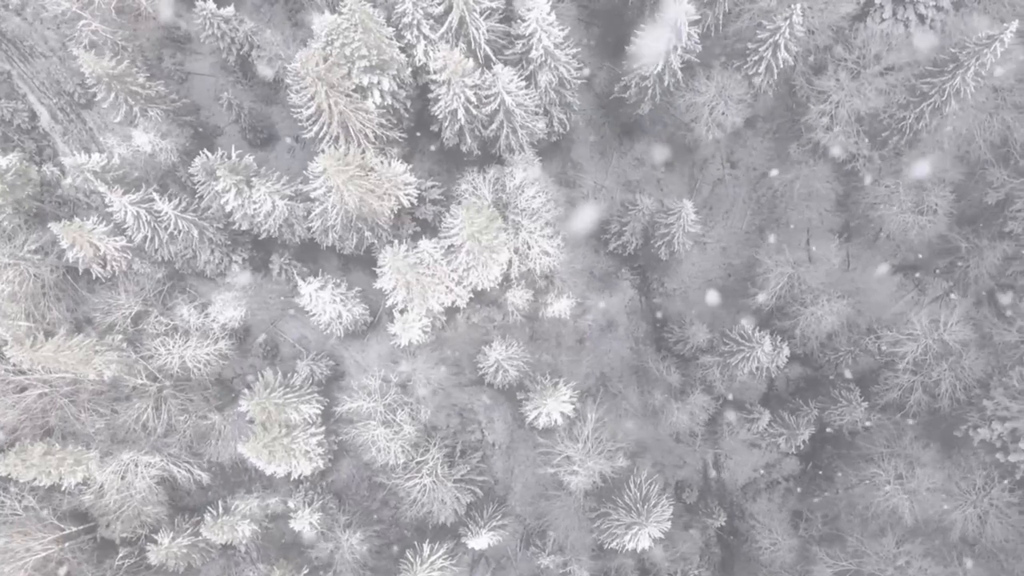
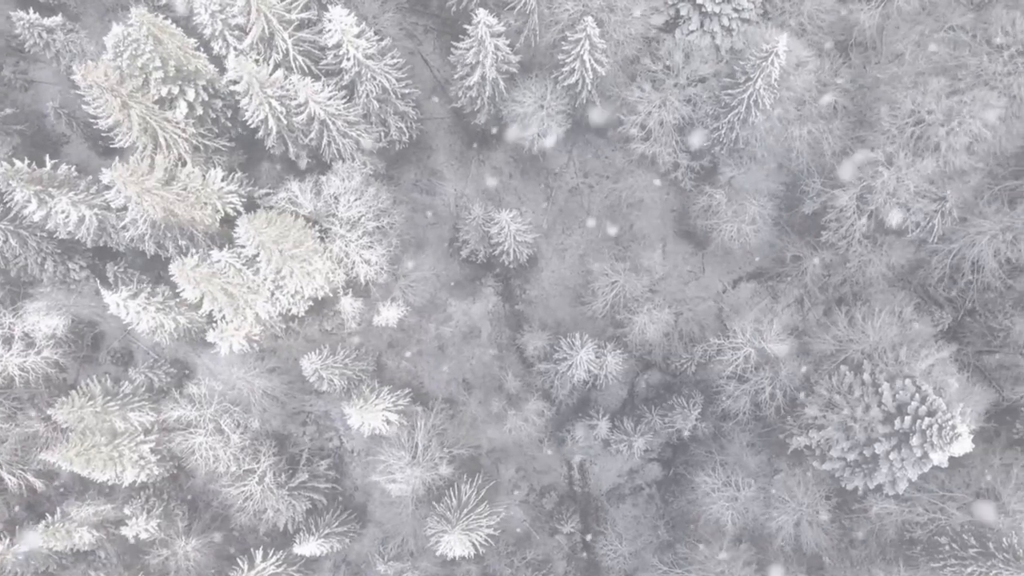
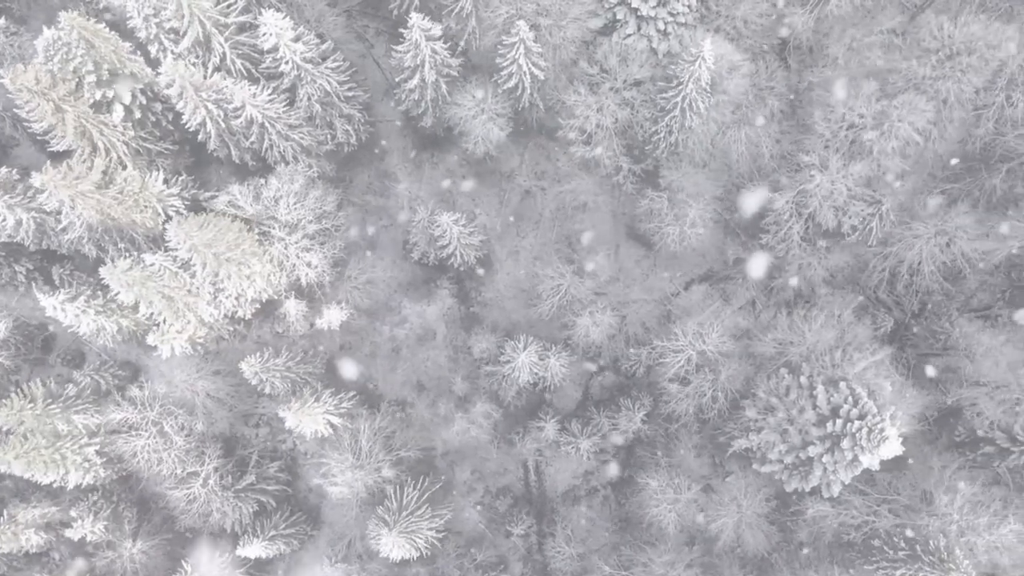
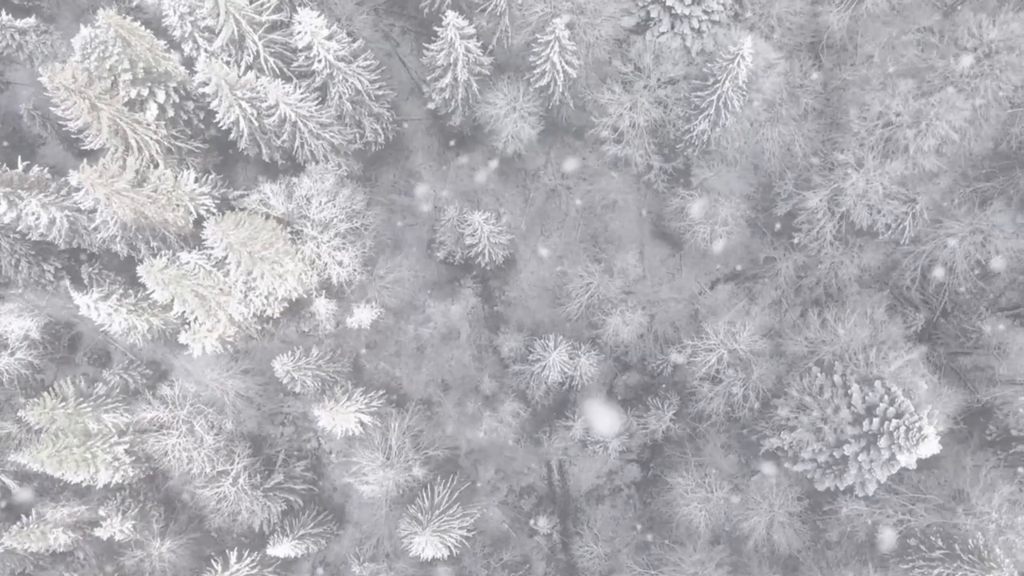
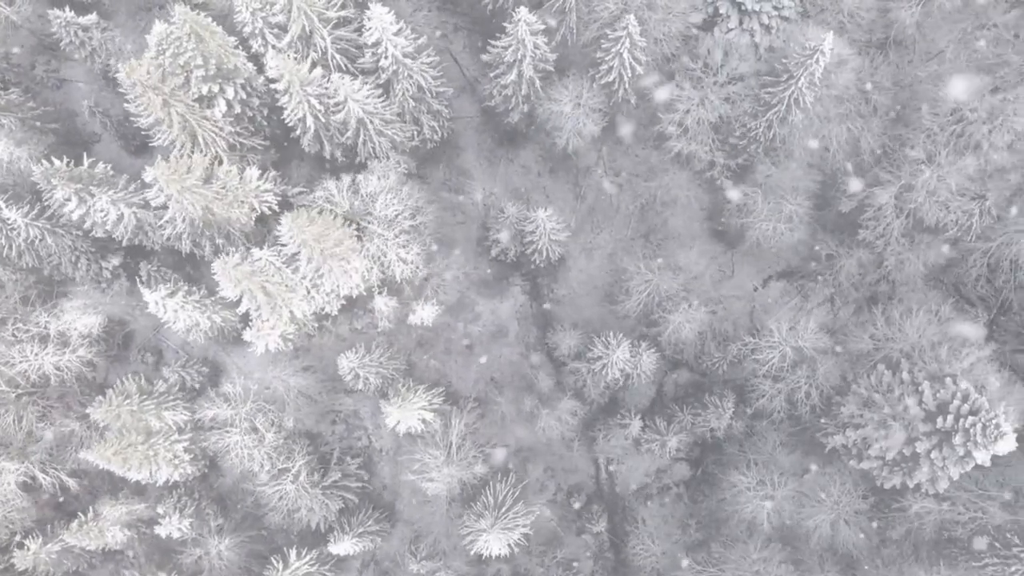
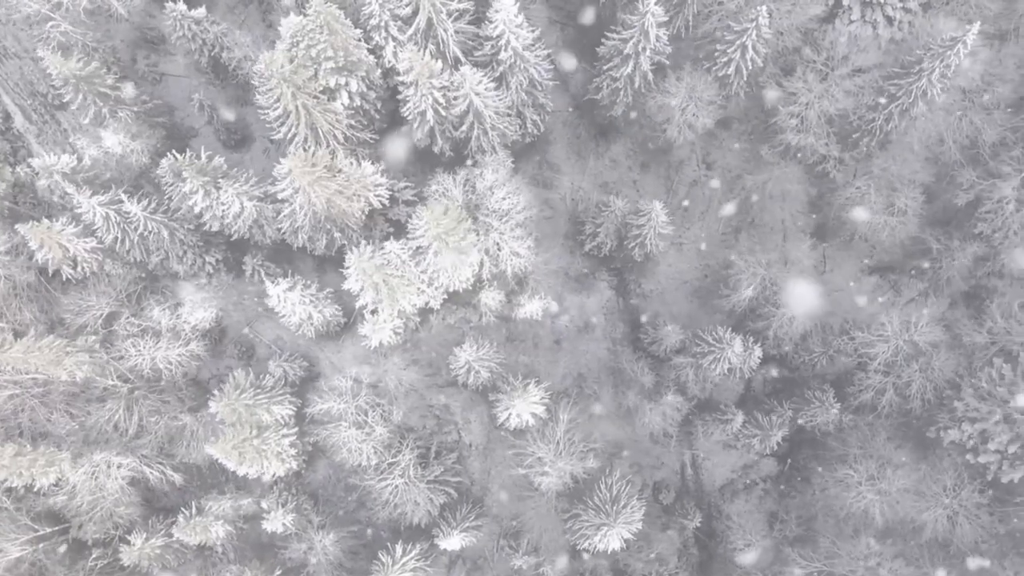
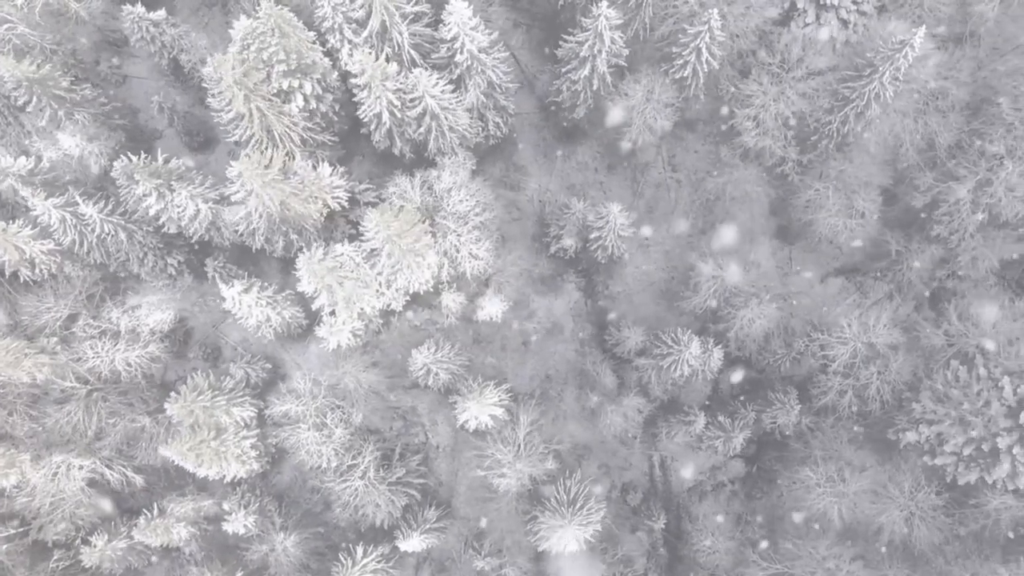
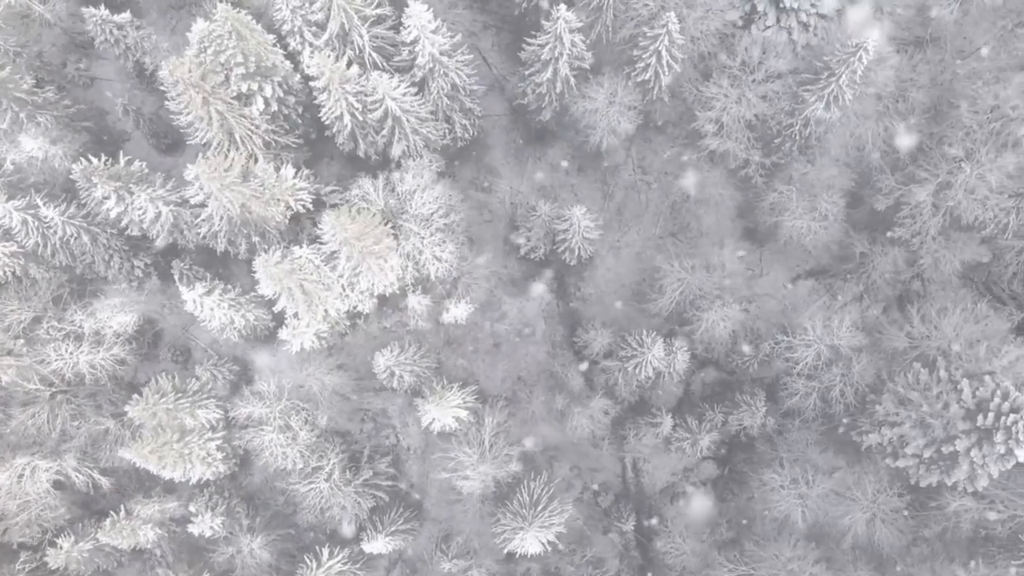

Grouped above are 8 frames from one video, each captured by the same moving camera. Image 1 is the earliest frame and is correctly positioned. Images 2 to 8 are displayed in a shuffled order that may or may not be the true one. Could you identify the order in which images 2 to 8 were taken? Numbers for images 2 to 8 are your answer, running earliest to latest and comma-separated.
6, 7, 8, 5, 2, 4, 3
